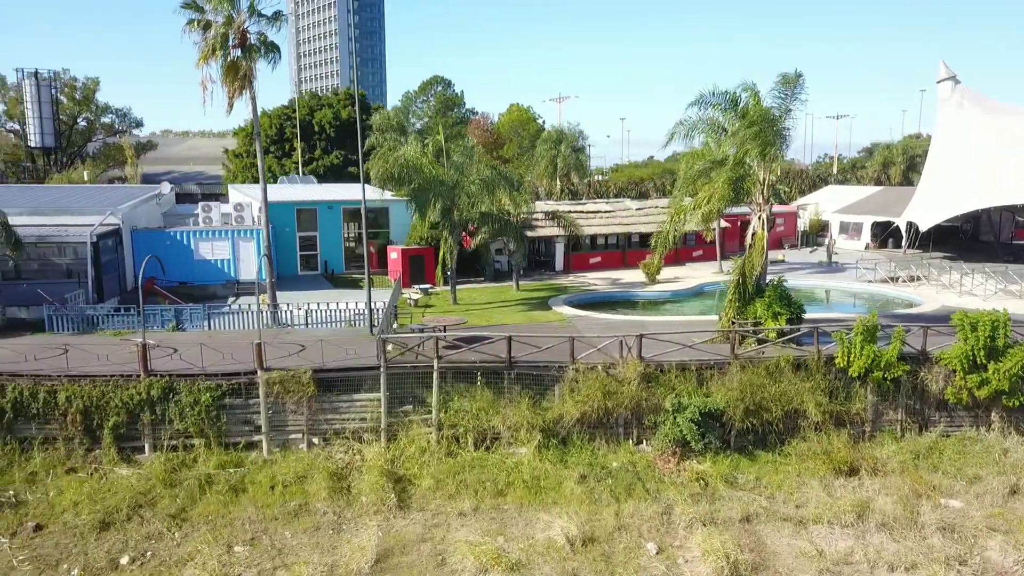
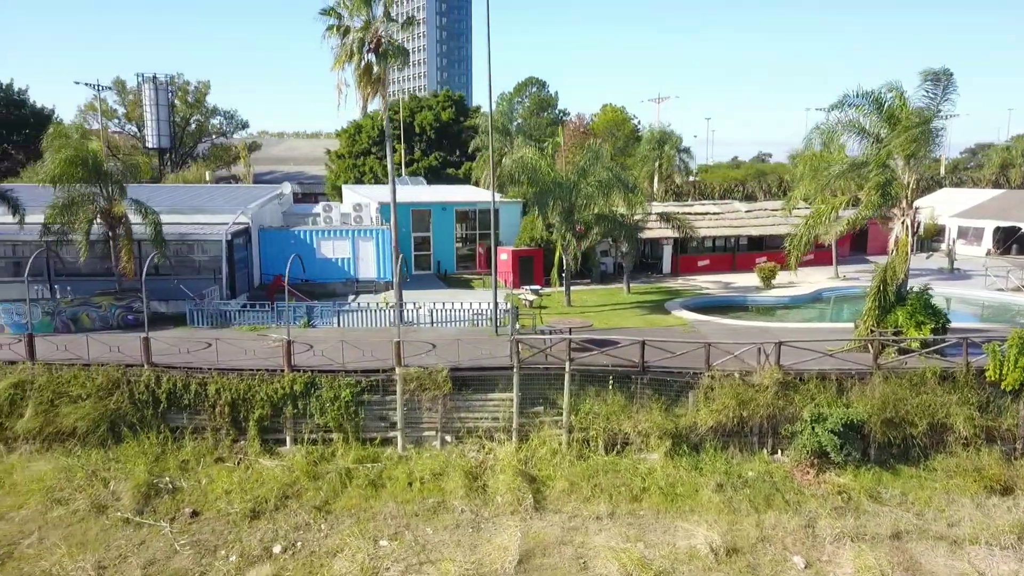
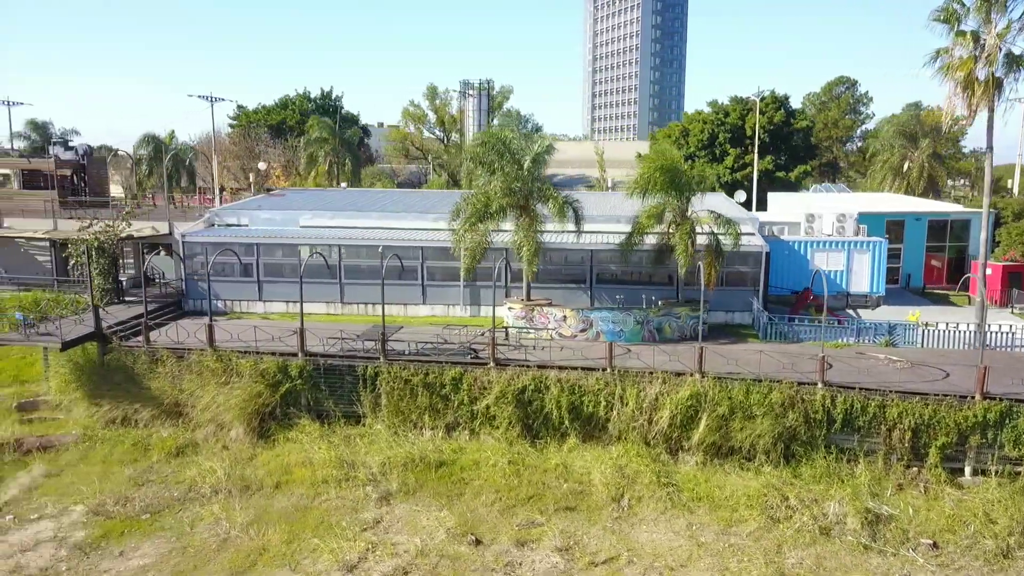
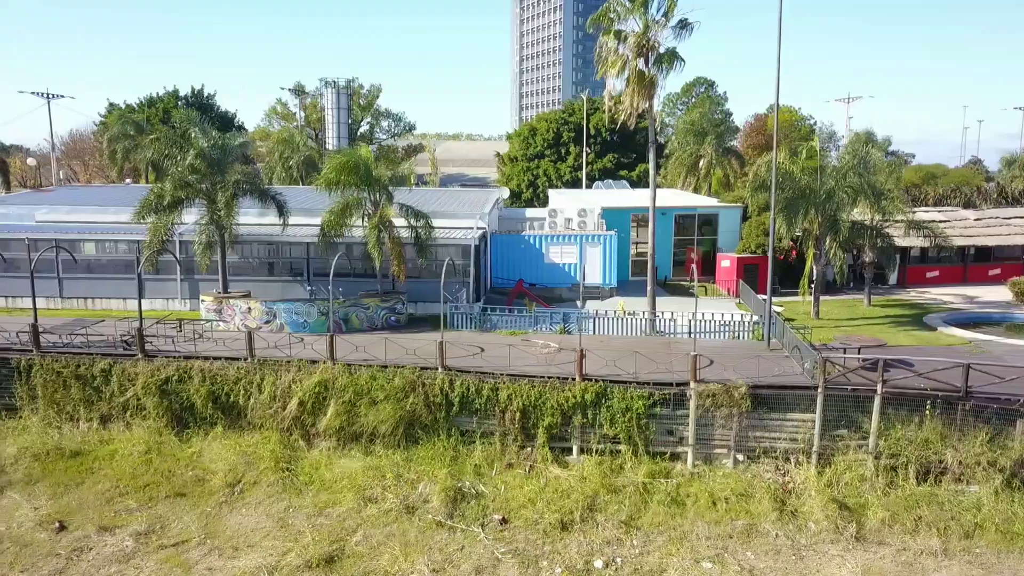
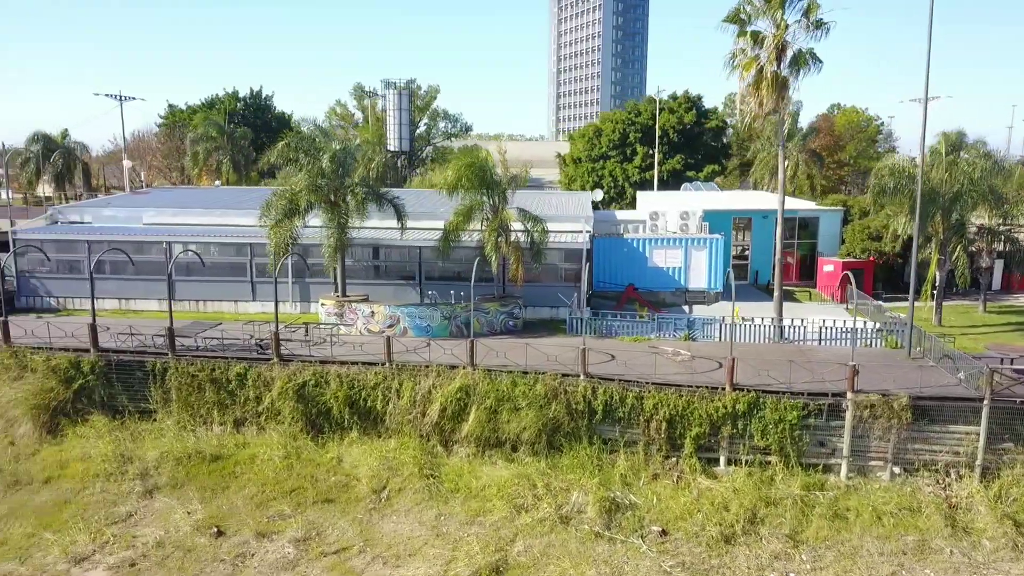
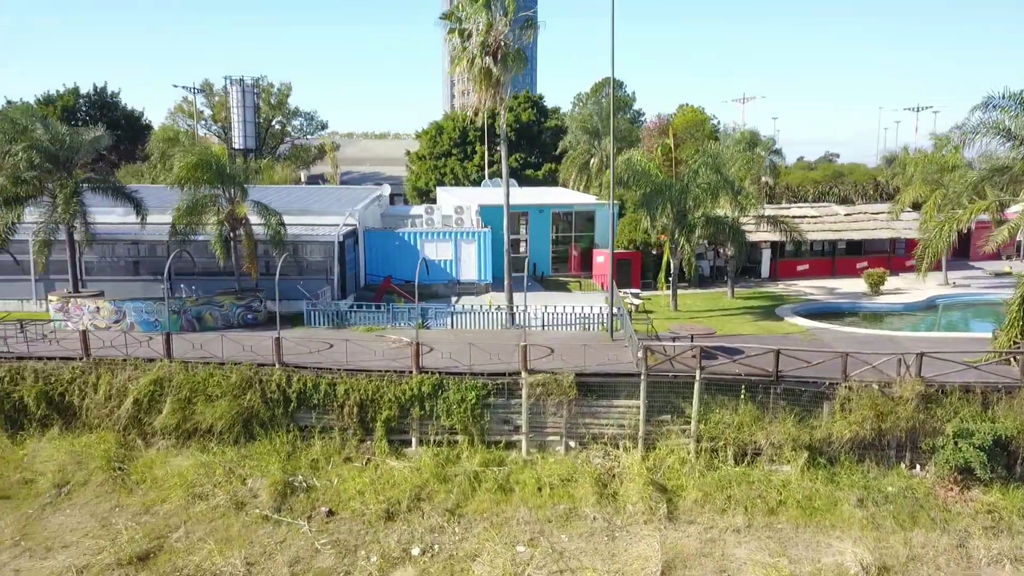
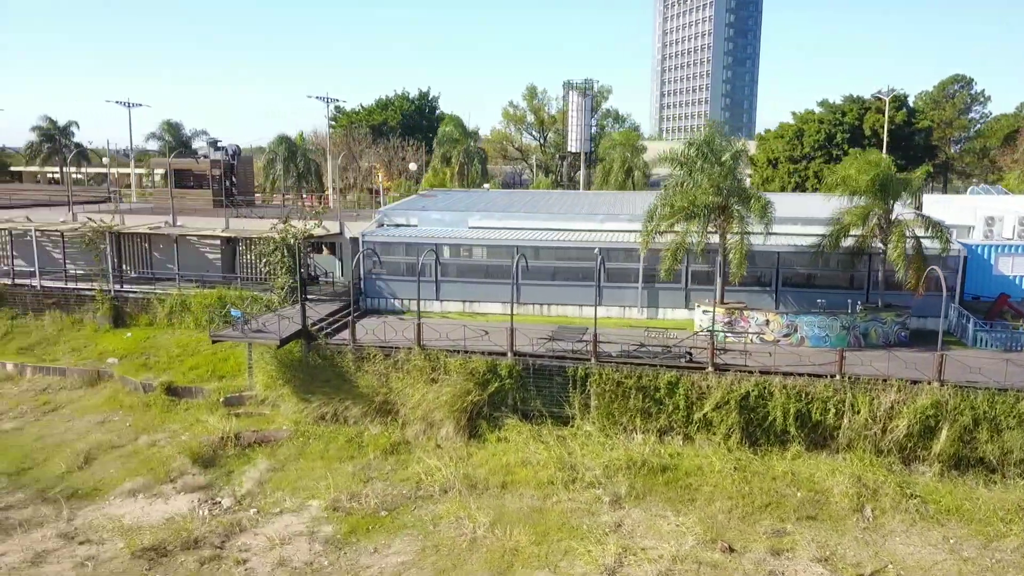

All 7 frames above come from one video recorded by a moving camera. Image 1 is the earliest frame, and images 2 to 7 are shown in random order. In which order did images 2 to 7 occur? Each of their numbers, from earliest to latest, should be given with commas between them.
2, 6, 4, 5, 3, 7
